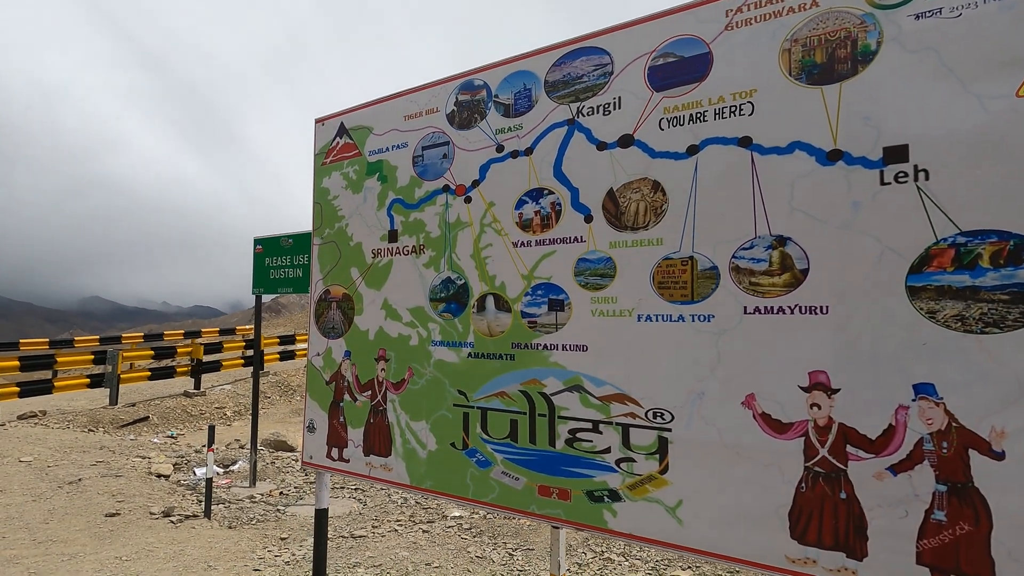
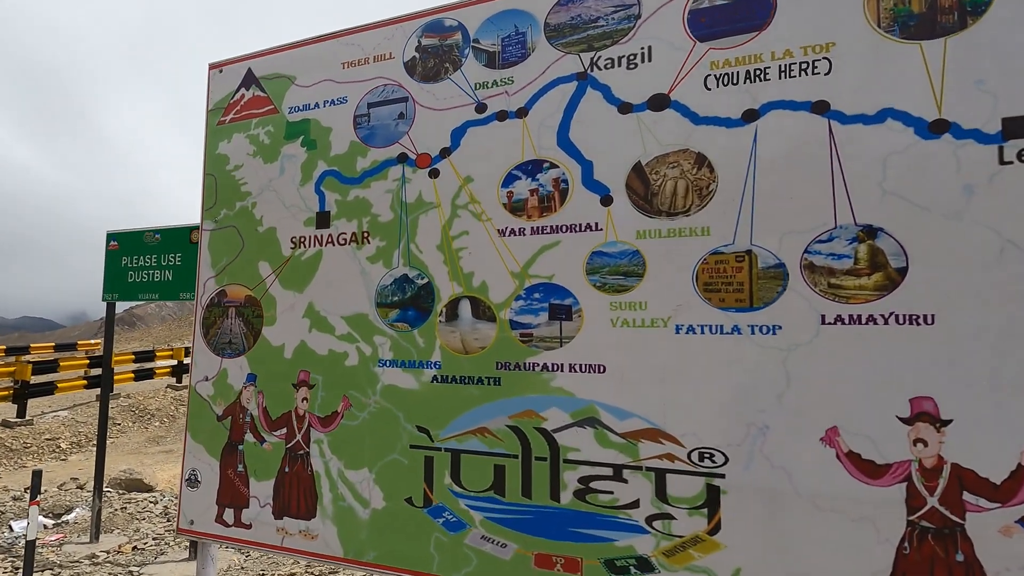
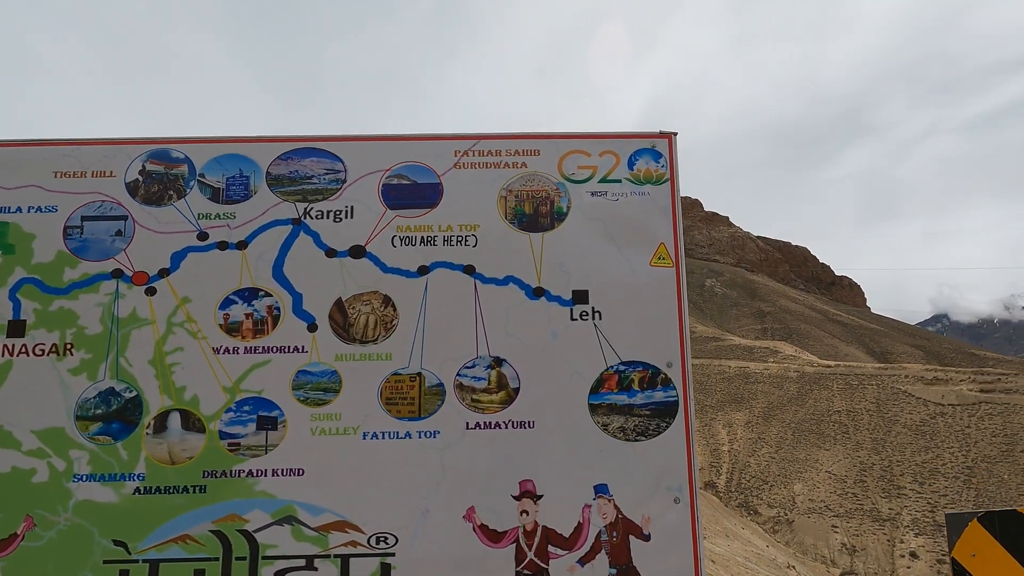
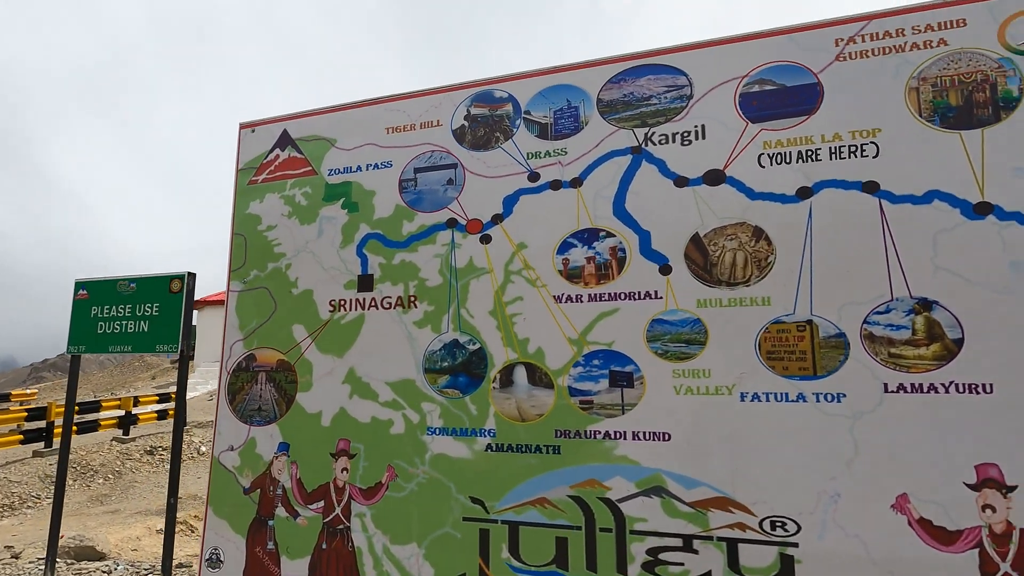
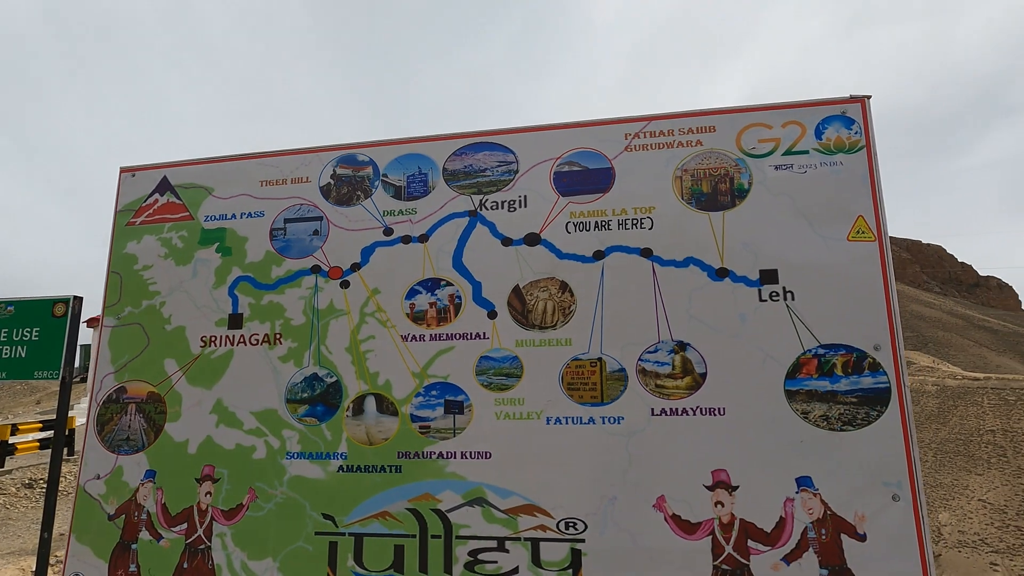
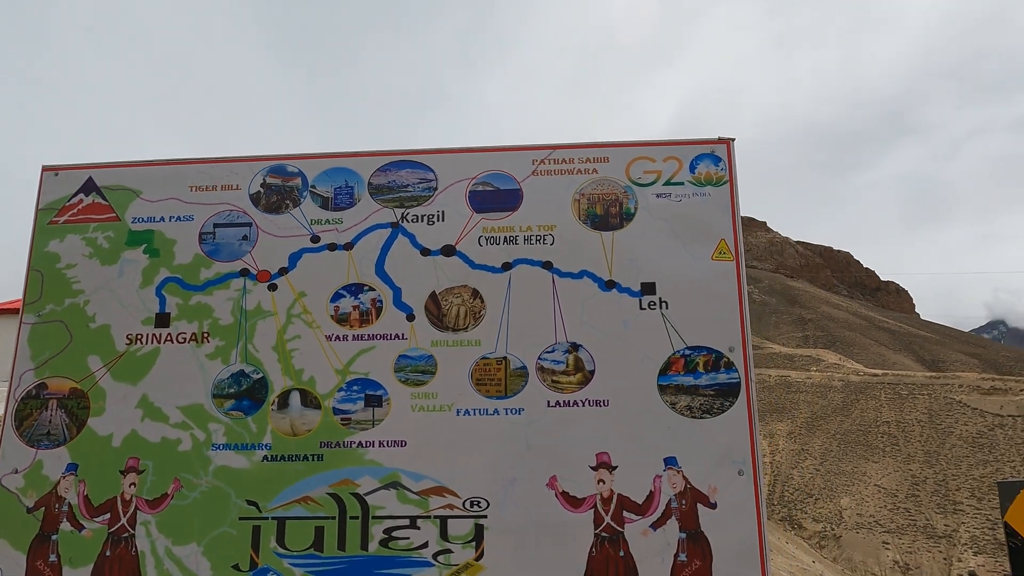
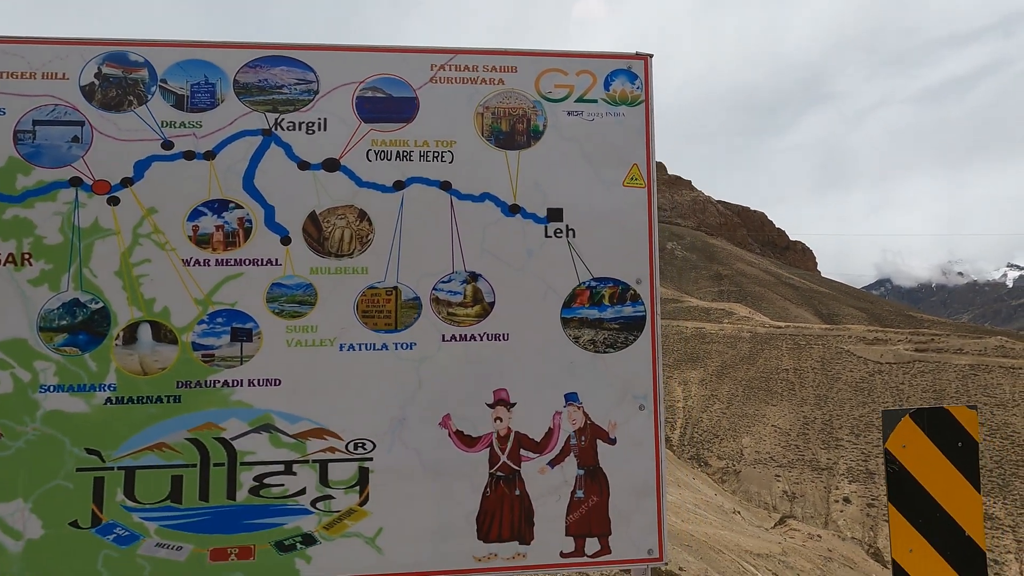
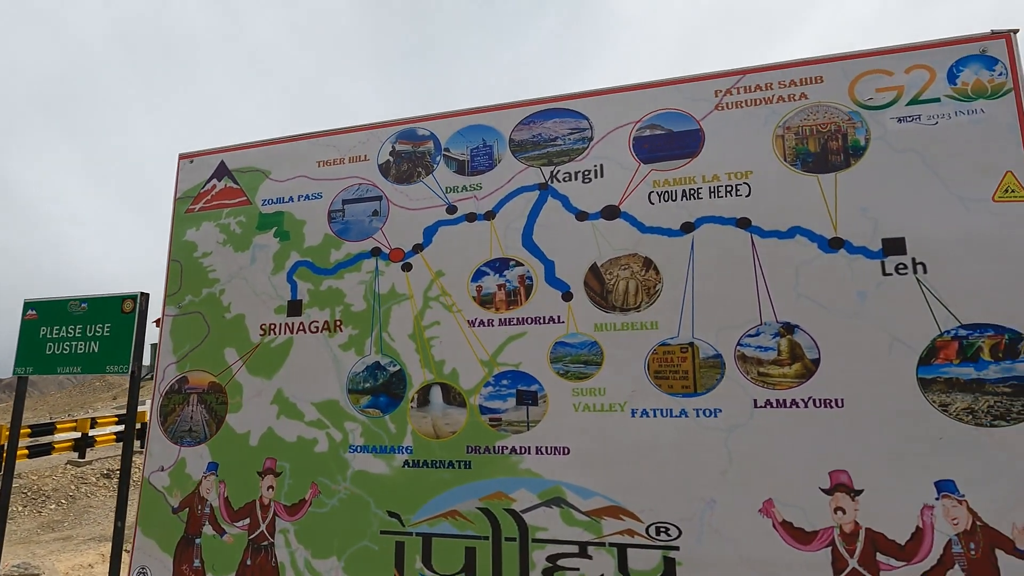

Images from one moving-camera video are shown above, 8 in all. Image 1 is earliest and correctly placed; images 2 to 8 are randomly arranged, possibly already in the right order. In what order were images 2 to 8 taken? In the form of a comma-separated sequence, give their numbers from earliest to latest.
2, 4, 8, 5, 6, 3, 7
